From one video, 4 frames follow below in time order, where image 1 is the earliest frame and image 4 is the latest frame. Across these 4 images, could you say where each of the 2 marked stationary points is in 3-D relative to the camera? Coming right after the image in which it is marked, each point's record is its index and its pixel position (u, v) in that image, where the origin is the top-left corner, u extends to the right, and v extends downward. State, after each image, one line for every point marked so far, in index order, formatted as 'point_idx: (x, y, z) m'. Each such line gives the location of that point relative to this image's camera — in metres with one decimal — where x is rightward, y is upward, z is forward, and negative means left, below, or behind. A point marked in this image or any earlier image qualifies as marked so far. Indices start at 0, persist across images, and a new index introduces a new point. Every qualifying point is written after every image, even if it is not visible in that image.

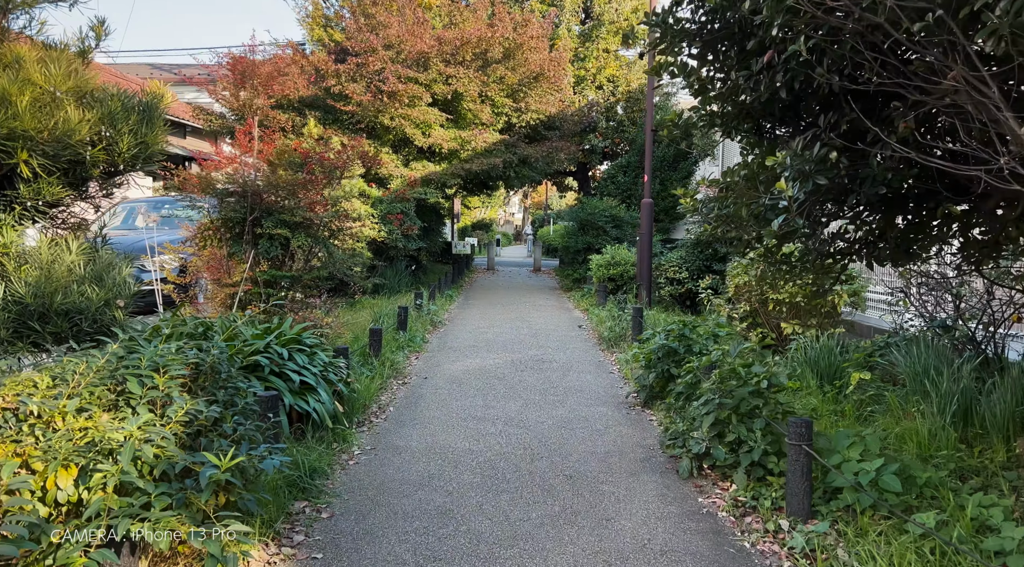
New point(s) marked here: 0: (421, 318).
0: (-1.4, -0.5, +11.9) m
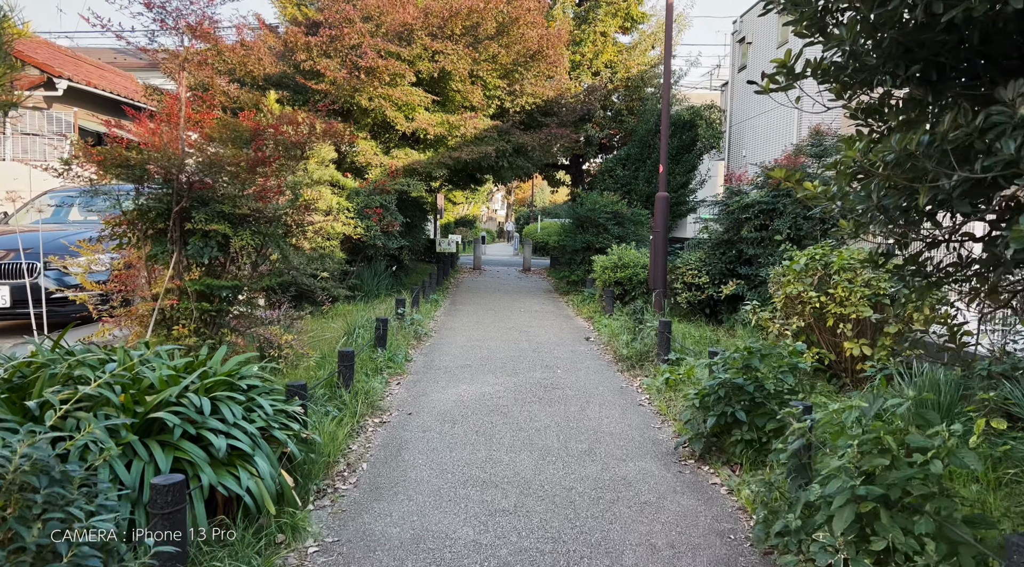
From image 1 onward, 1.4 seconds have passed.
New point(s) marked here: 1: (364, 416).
0: (-1.4, -0.6, +10.1) m
1: (-1.2, -1.0, +6.3) m
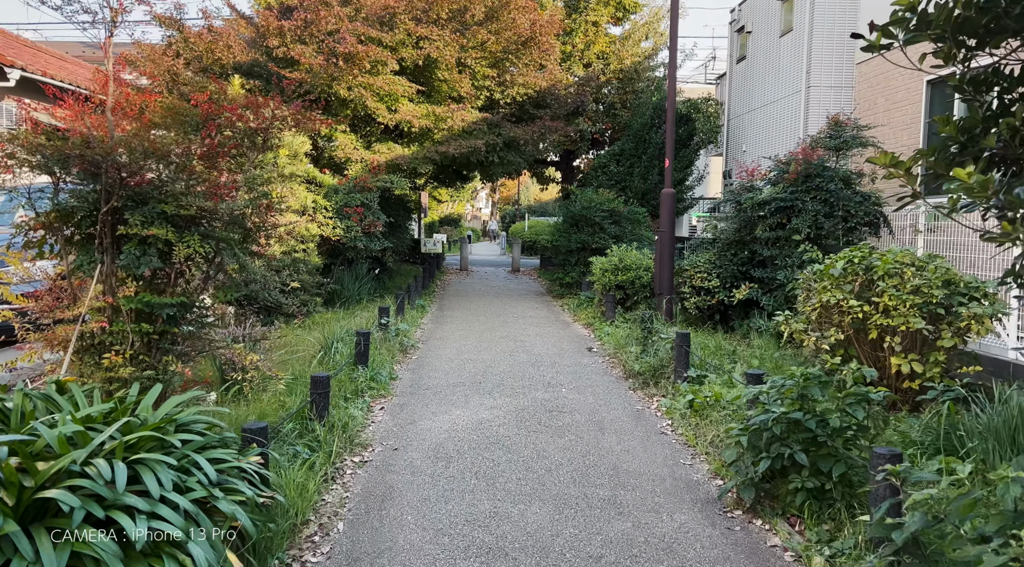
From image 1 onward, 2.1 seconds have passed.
0: (-1.4, -0.7, +9.1) m
1: (-1.1, -1.1, +5.3) m
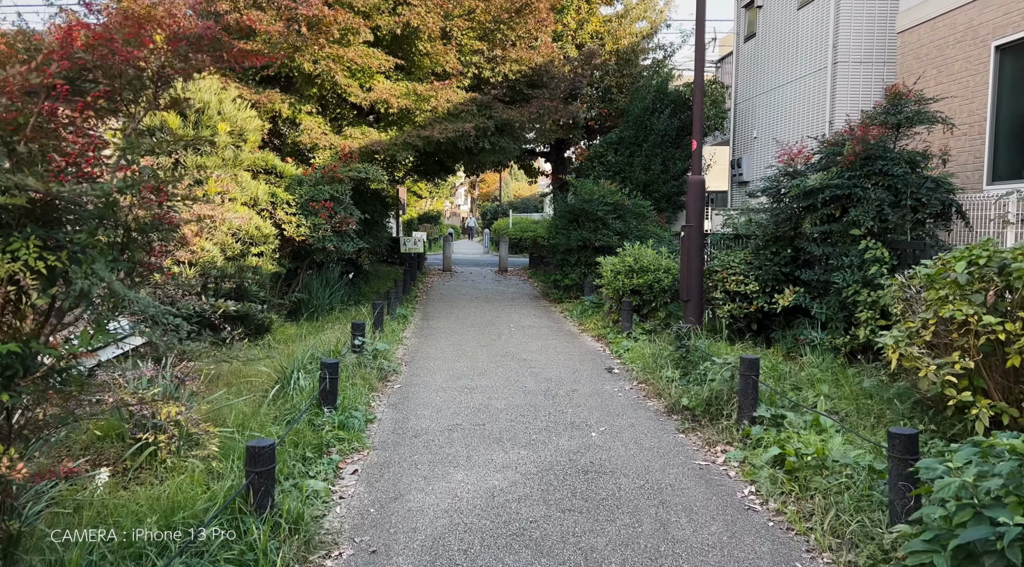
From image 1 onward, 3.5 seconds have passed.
0: (-1.4, -0.8, +7.3) m
1: (-1.0, -1.3, +3.5) m
